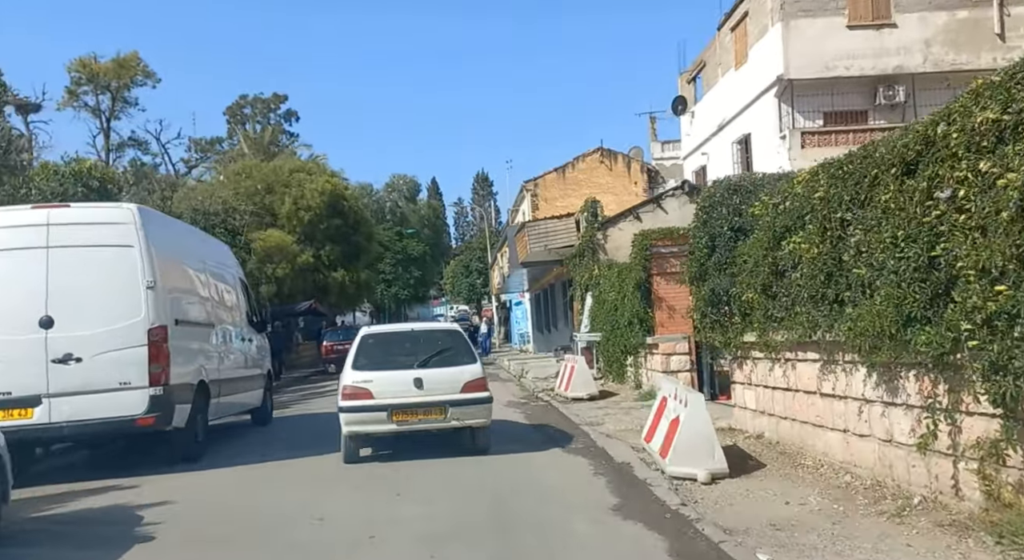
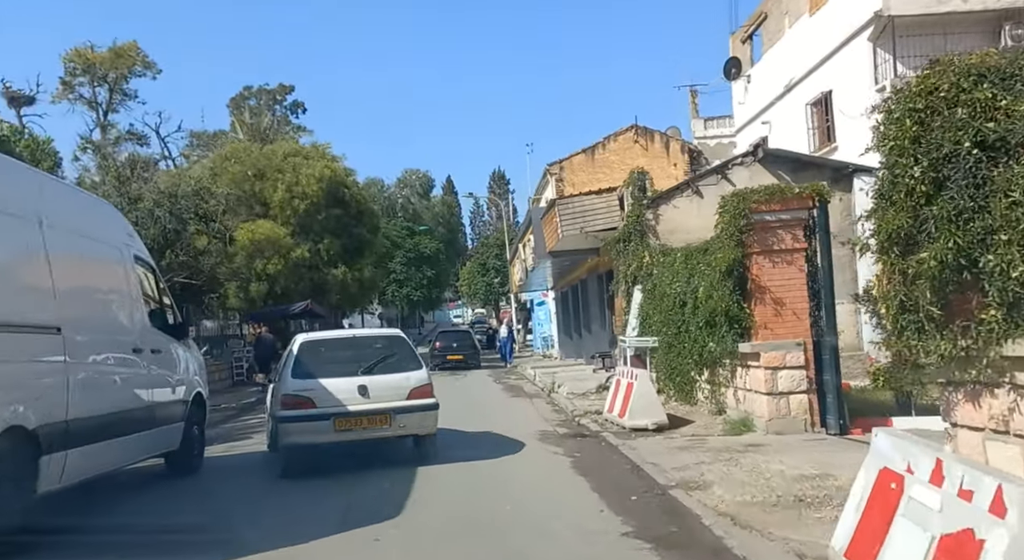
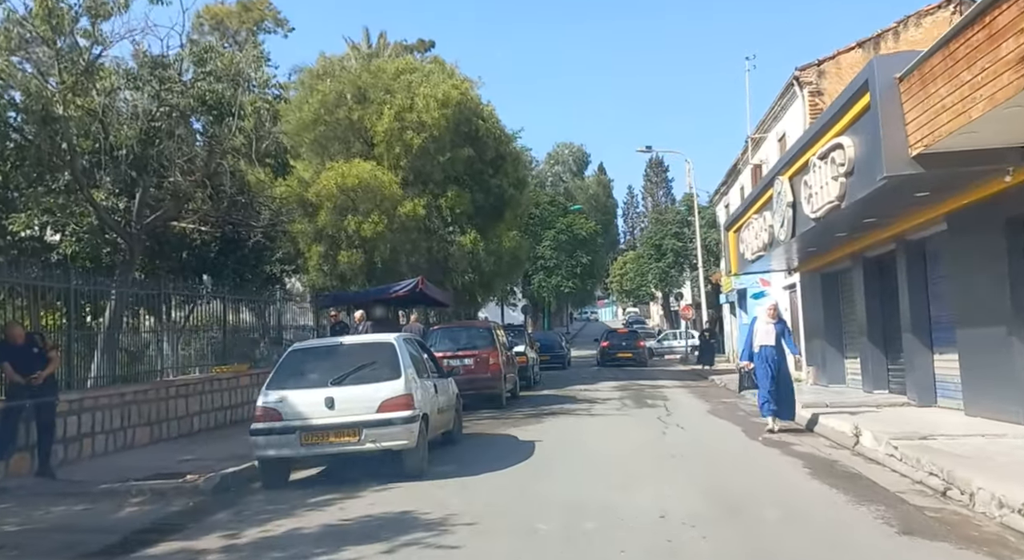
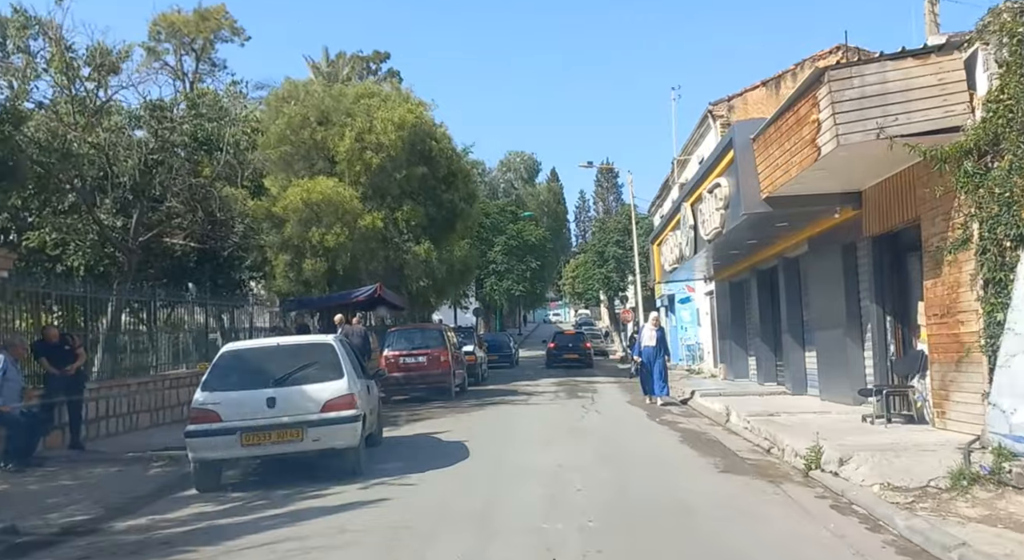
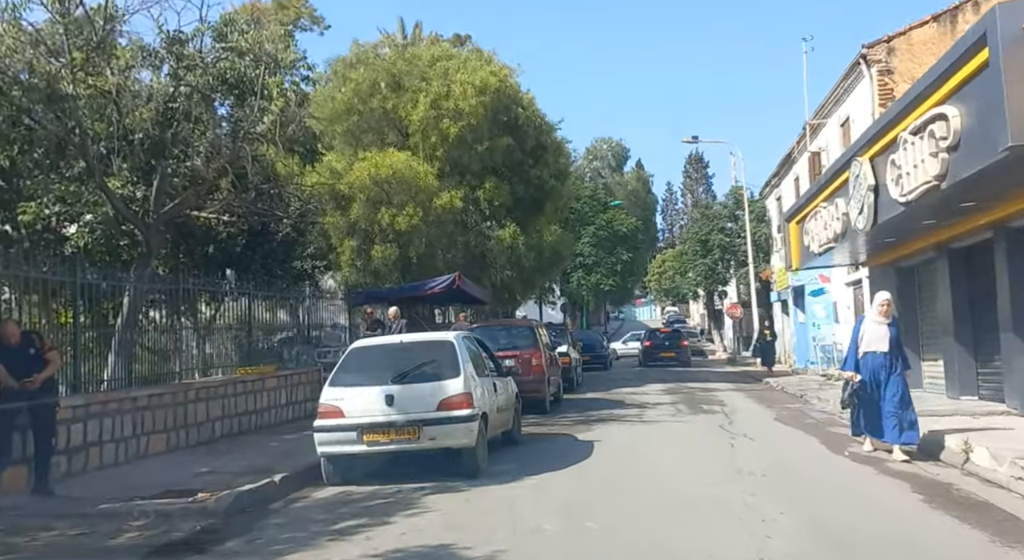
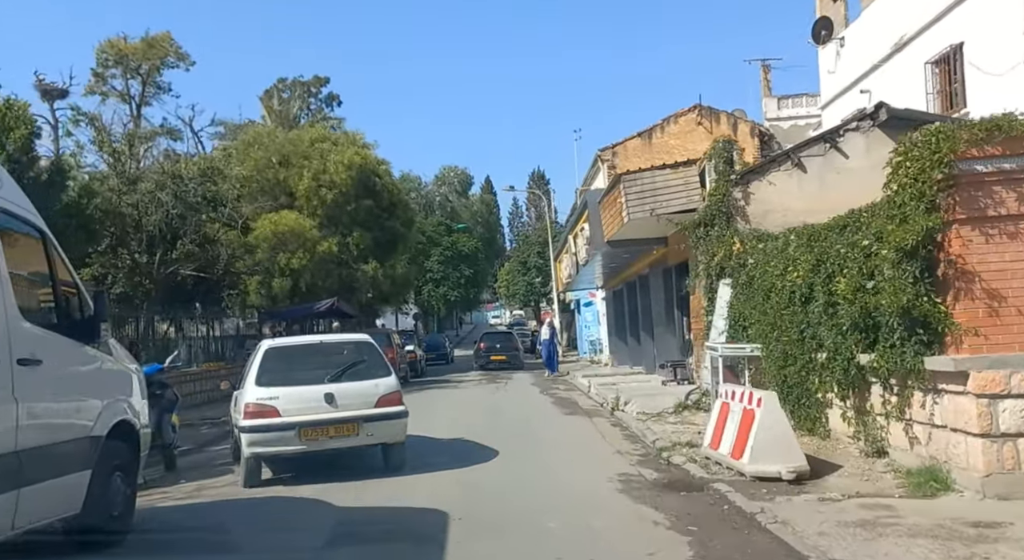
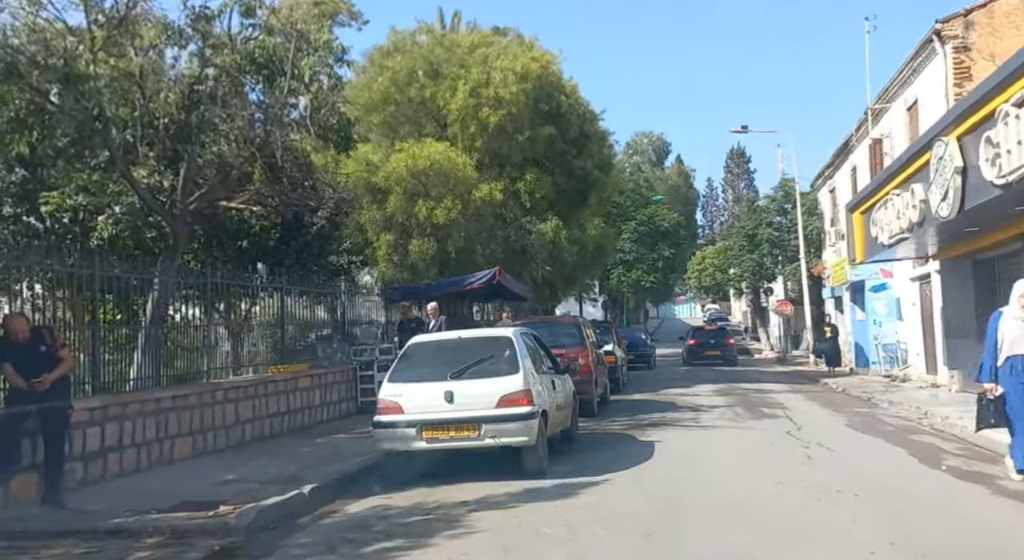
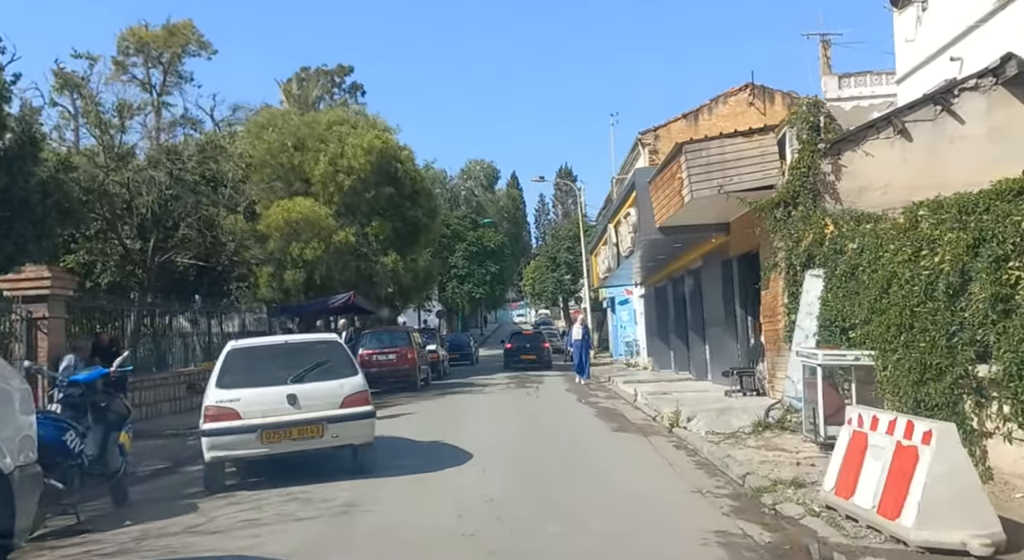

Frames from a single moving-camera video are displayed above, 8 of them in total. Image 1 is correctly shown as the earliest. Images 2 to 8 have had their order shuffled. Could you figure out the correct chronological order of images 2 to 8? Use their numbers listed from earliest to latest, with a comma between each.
2, 6, 8, 4, 3, 5, 7
